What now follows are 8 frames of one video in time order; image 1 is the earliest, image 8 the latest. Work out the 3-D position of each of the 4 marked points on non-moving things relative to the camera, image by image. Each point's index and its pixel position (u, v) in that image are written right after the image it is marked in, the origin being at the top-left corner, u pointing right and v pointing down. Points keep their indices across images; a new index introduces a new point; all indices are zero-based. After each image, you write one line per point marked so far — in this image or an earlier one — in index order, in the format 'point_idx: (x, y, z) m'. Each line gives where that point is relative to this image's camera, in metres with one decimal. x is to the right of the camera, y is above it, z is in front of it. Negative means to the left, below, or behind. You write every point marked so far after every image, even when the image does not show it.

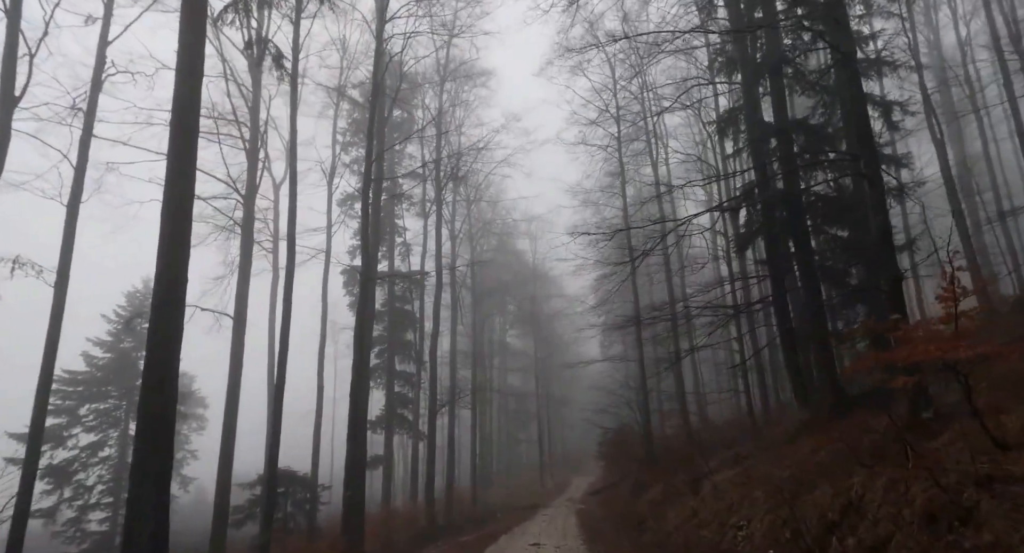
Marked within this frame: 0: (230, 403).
0: (-5.5, -2.5, +14.1) m
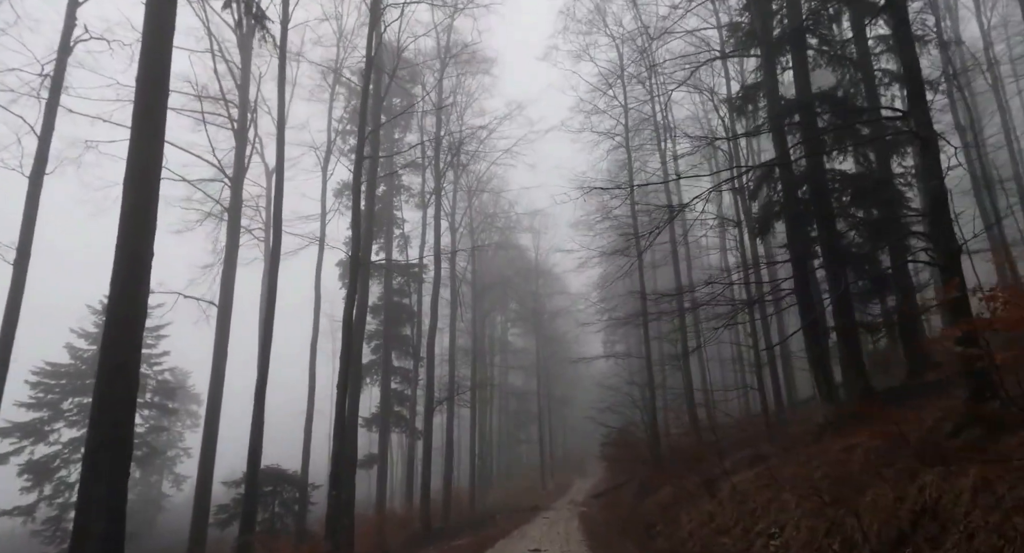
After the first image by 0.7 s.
0: (-5.5, -2.2, +13.3) m
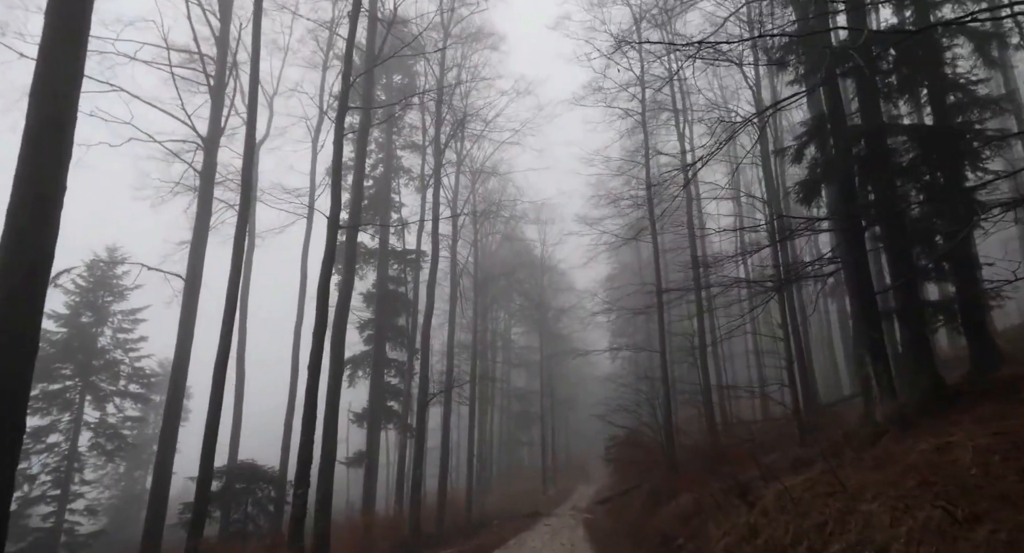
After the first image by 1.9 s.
0: (-5.5, -1.7, +11.8) m
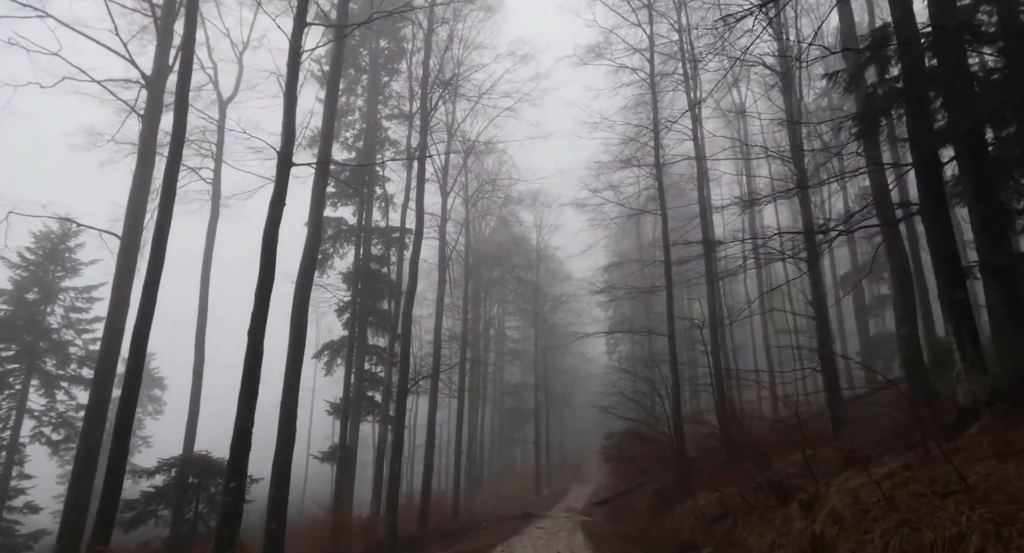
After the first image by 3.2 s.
0: (-5.7, -1.1, +10.0) m
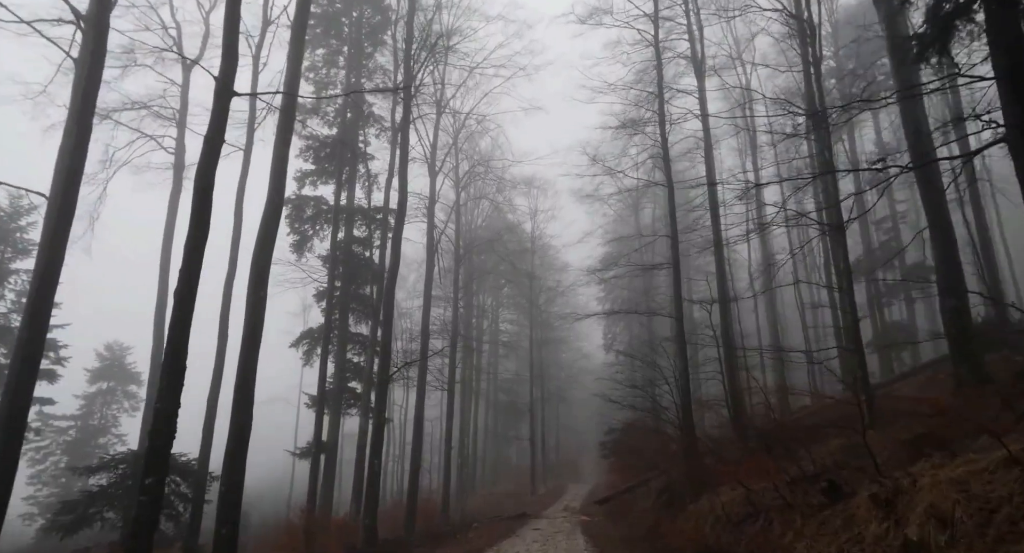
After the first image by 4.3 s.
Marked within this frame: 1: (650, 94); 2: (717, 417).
0: (-5.8, -0.7, +8.6) m
1: (+3.2, +4.2, +16.6) m
2: (+3.9, -2.7, +13.6) m
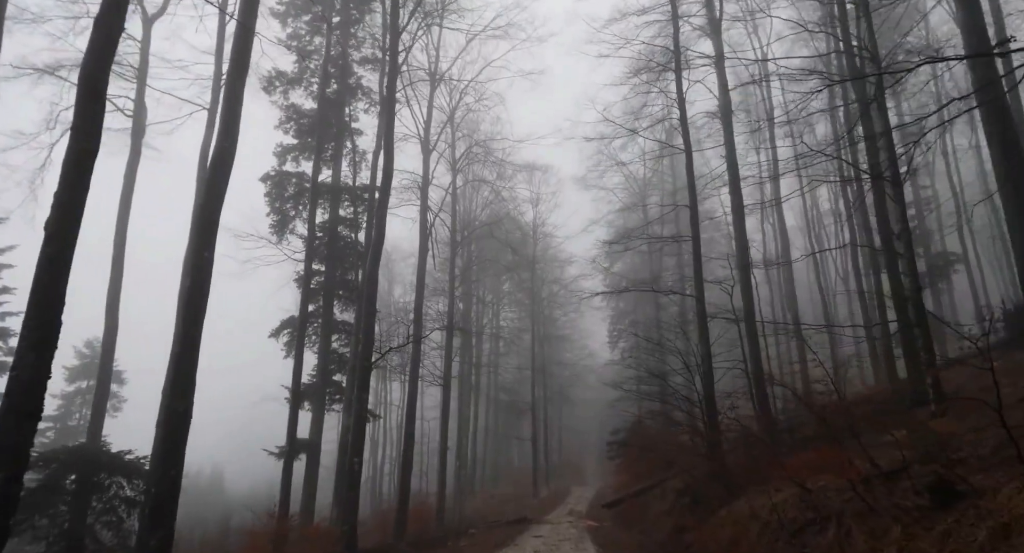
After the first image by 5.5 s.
0: (-5.8, -0.2, +7.1) m
1: (+3.2, +4.6, +15.1) m
2: (+3.9, -2.3, +12.1) m
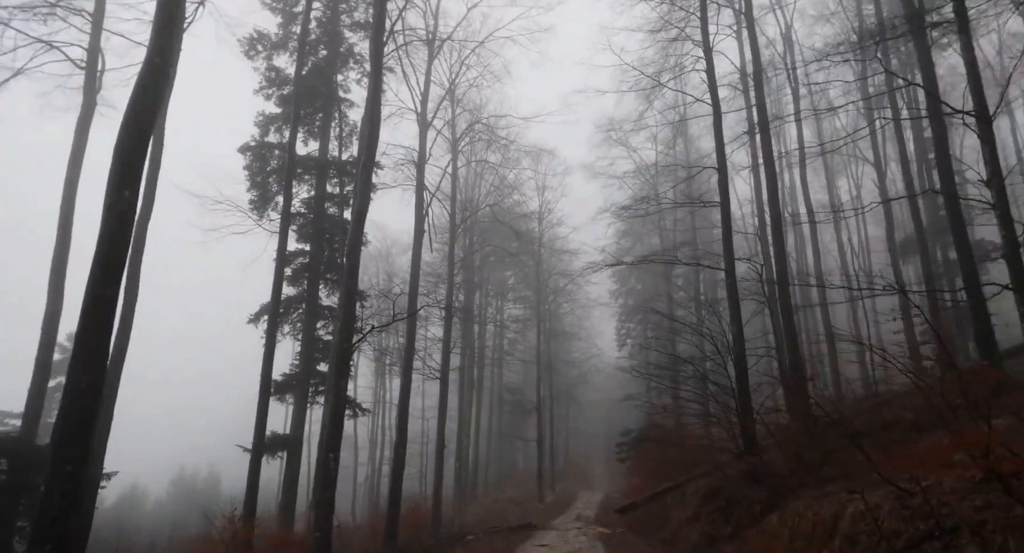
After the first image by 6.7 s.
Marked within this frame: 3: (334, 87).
0: (-5.8, +0.3, +5.6) m
1: (+3.2, +5.0, +13.6) m
2: (+4.0, -1.8, +10.5) m
3: (-4.1, +4.4, +16.5) m
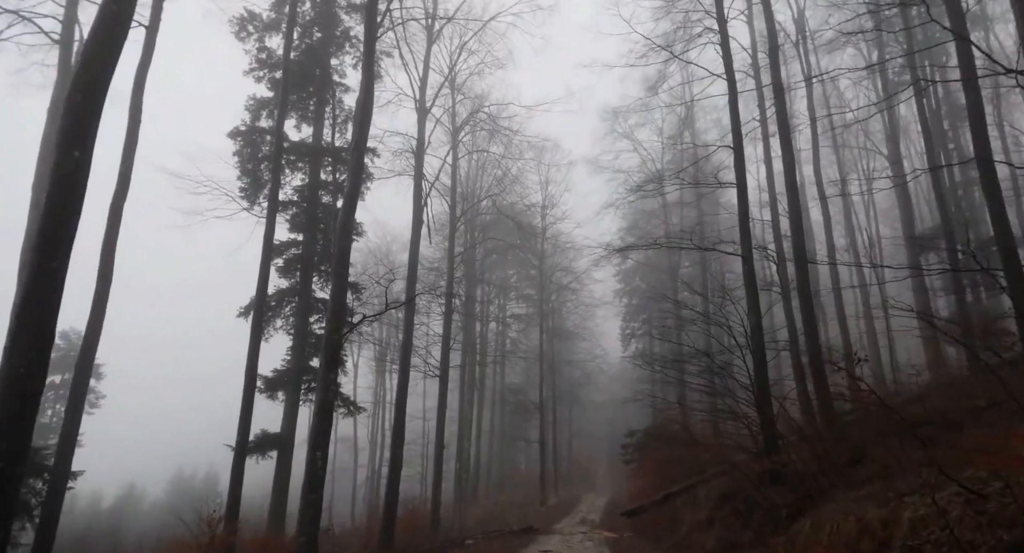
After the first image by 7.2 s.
0: (-5.8, +0.5, +5.0) m
1: (+3.3, +5.2, +12.9) m
2: (+4.0, -1.7, +9.8) m
3: (-4.0, +4.5, +15.8) m
